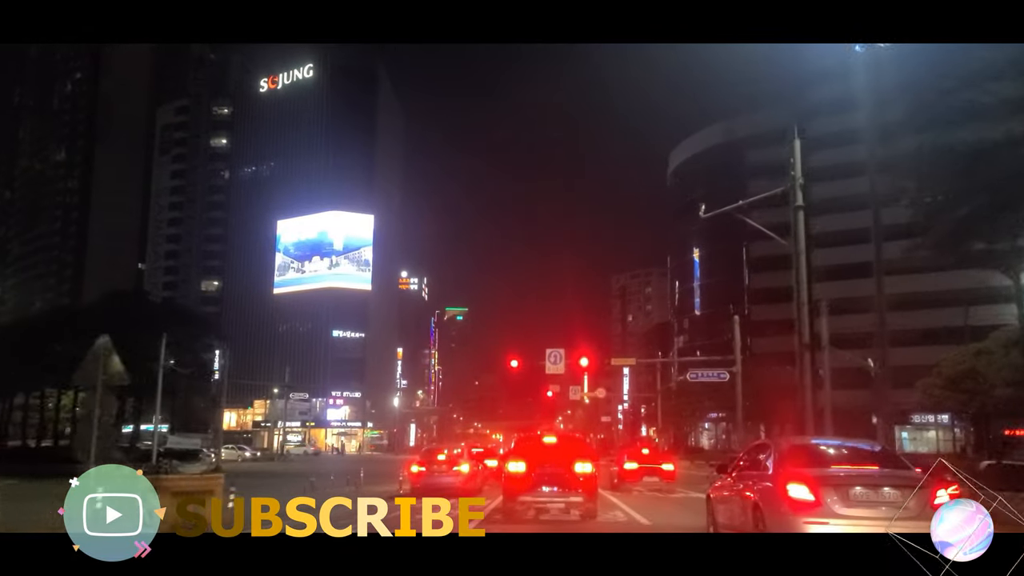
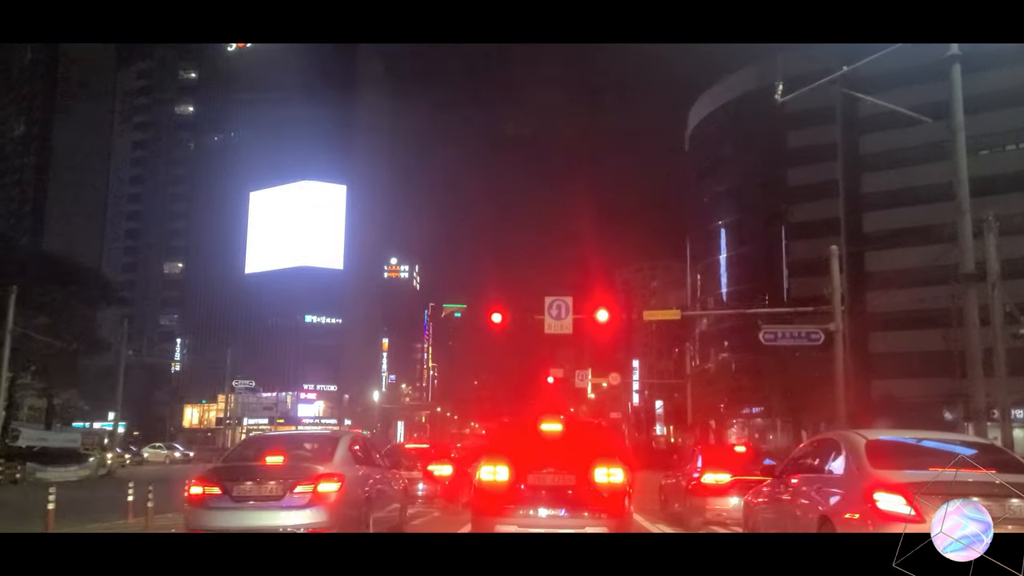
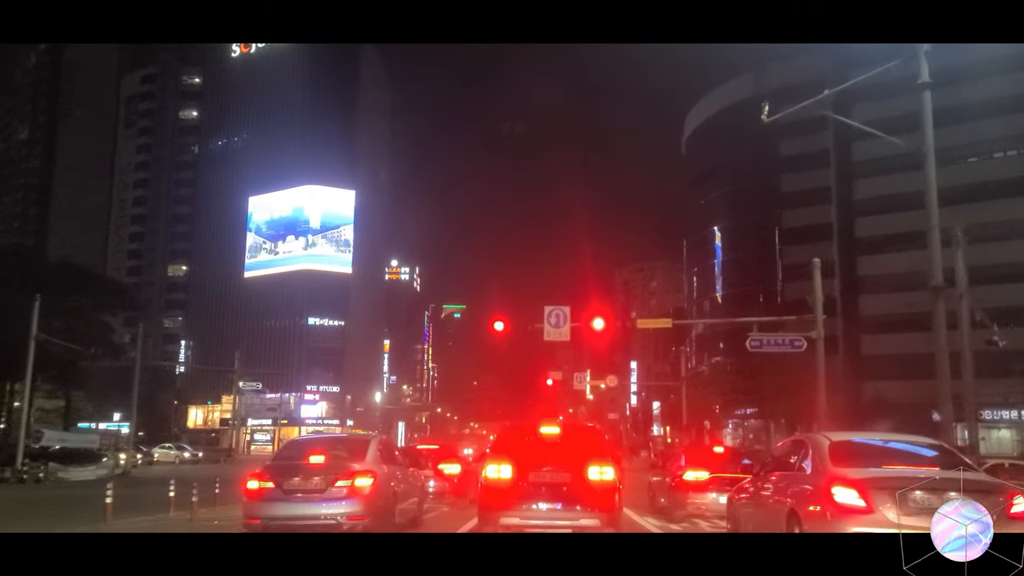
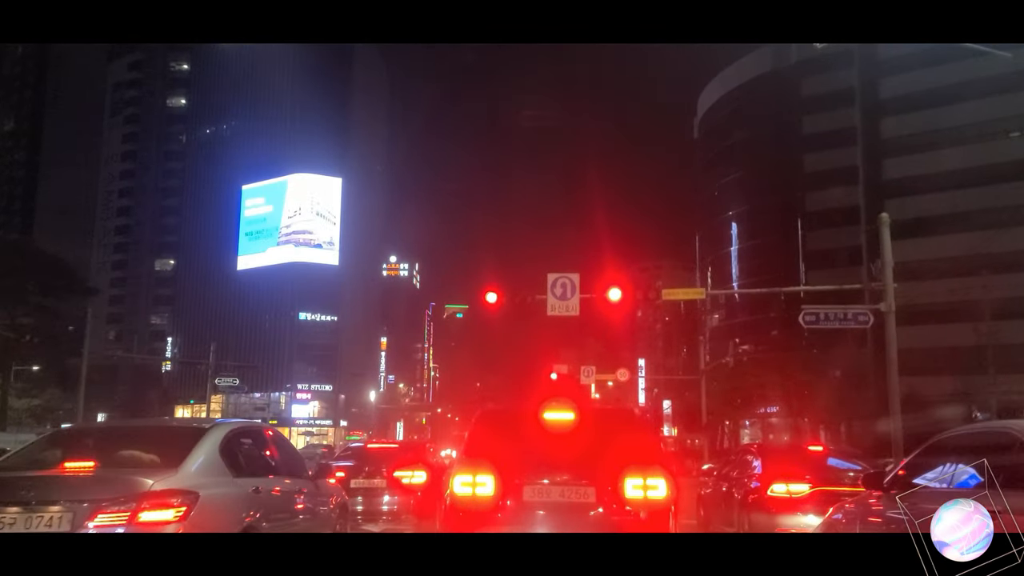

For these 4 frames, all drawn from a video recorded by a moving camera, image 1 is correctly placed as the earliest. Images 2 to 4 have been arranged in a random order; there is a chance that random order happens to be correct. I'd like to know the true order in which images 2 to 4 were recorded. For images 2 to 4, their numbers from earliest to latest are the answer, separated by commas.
3, 2, 4
